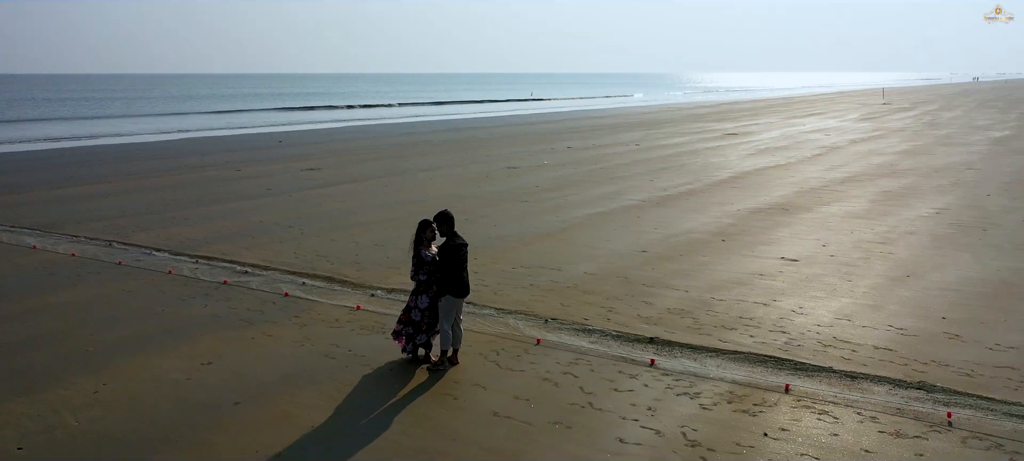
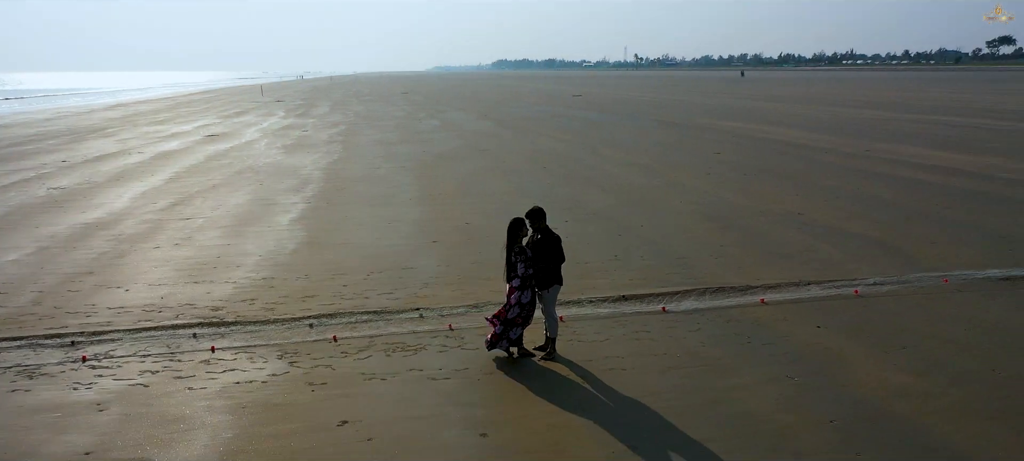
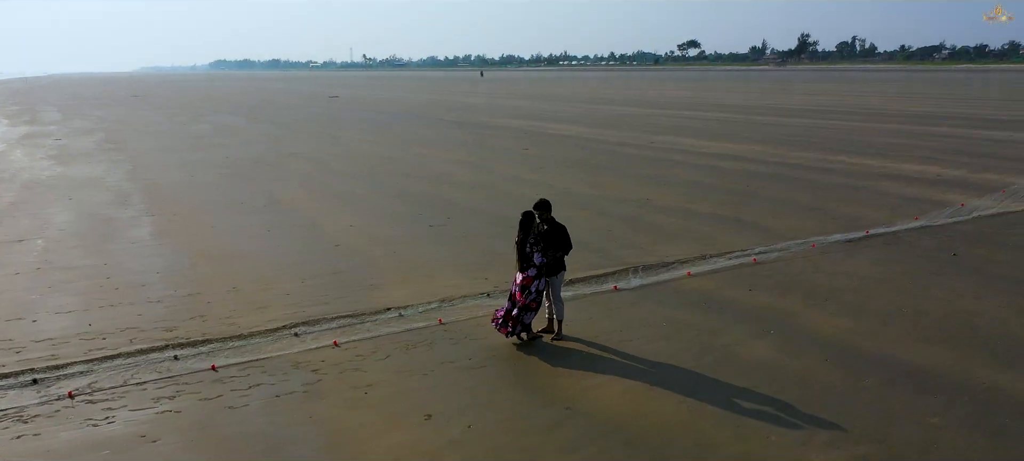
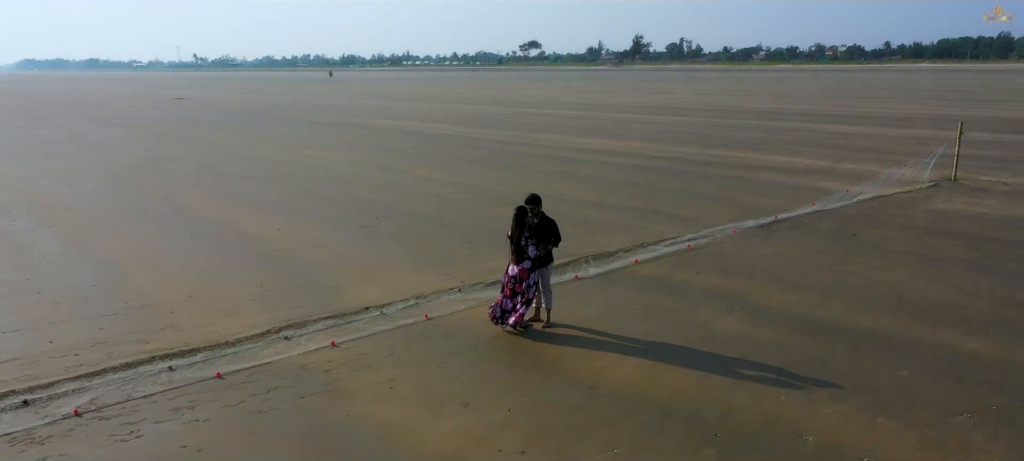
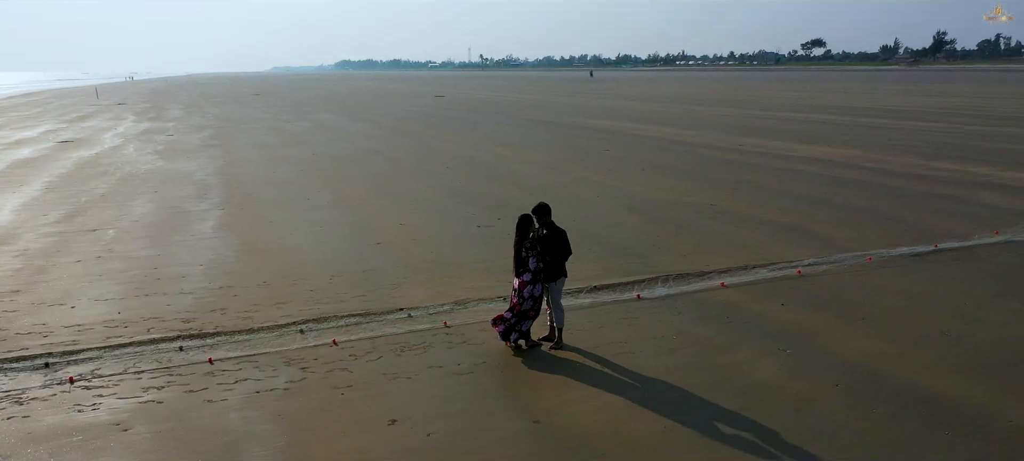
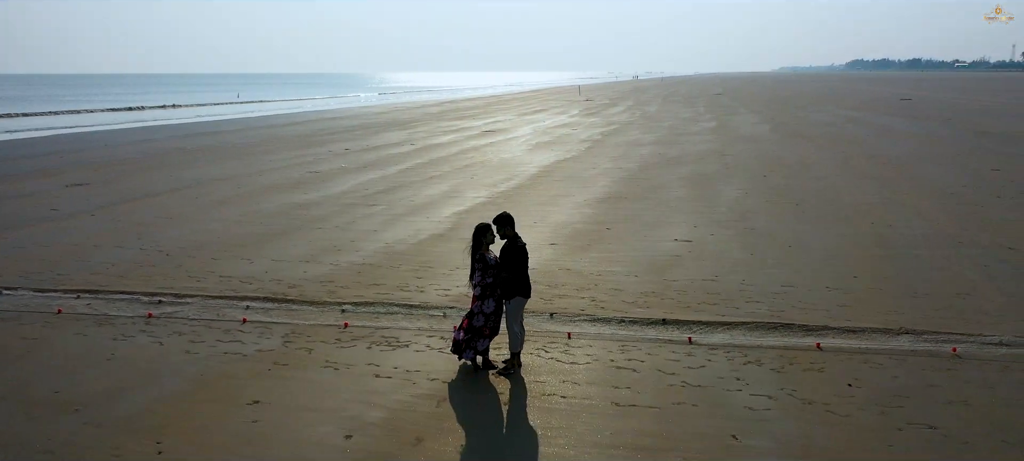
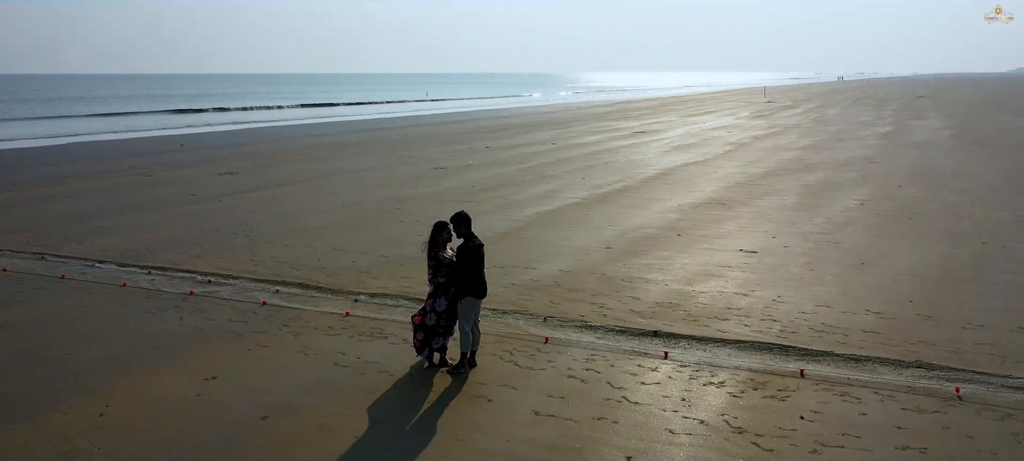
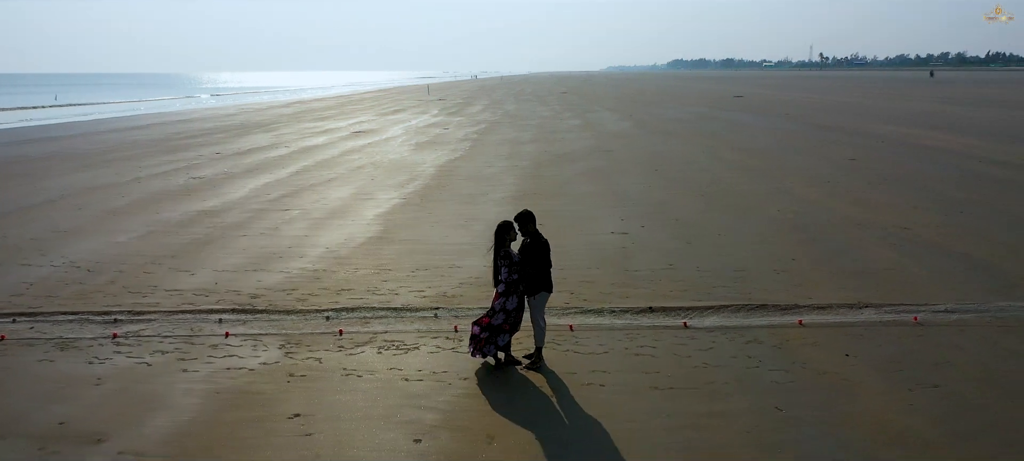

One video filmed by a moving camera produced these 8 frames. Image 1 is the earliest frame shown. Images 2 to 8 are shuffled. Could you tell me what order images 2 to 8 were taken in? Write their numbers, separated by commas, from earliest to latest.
7, 6, 8, 2, 5, 3, 4
